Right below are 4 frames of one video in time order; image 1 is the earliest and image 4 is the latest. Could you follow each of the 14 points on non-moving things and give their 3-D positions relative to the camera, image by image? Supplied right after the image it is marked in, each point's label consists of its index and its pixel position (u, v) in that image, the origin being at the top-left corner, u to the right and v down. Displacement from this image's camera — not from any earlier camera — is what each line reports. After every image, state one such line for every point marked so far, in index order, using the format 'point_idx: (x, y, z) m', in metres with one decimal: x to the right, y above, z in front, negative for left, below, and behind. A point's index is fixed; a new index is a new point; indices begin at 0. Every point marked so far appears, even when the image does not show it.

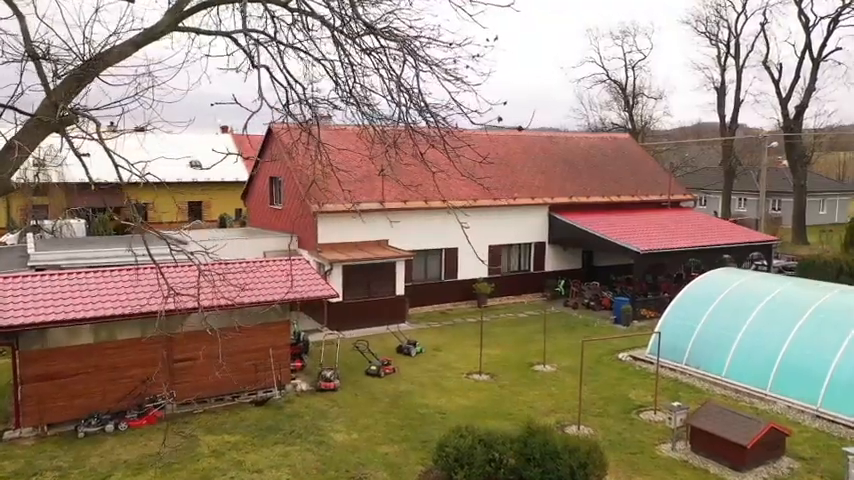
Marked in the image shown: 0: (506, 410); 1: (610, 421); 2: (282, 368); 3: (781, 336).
0: (+1.5, -3.3, +13.7) m
1: (+3.4, -3.4, +13.2) m
2: (-3.0, -2.6, +14.4) m
3: (+7.6, -2.1, +15.2) m
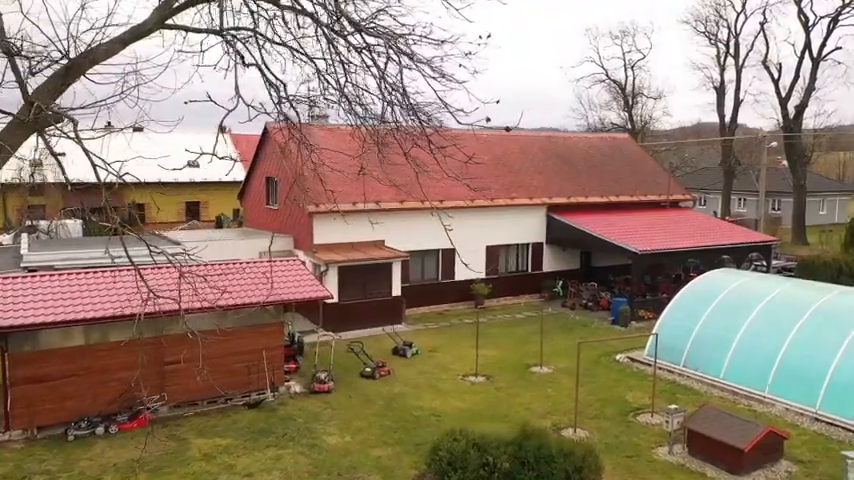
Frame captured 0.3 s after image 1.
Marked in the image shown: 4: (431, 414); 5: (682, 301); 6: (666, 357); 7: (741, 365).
0: (+1.4, -3.3, +13.5) m
1: (+3.3, -3.4, +13.0) m
2: (-3.1, -2.6, +14.2) m
3: (+7.5, -2.1, +15.0) m
4: (+0.1, -3.3, +13.4) m
5: (+6.4, -1.5, +17.6) m
6: (+5.7, -2.8, +16.9) m
7: (+6.8, -2.7, +15.3) m
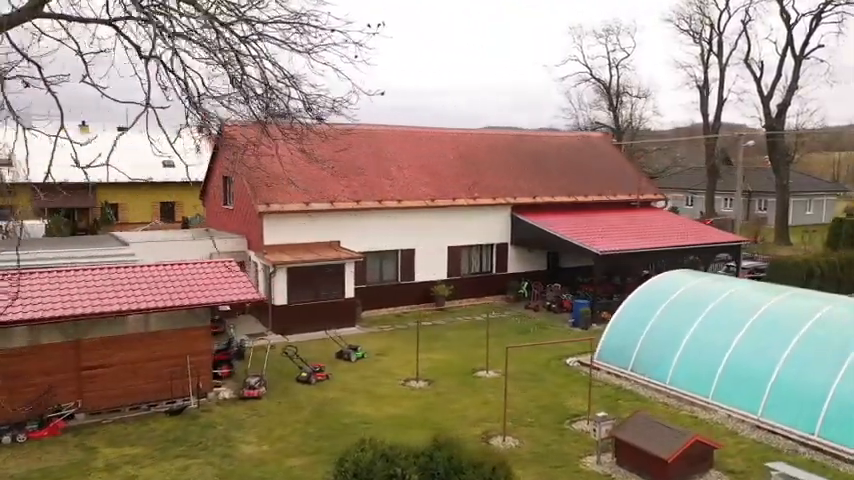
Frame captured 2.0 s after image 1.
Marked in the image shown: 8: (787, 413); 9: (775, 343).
0: (+0.1, -3.3, +13.1) m
1: (+2.0, -3.4, +12.6) m
2: (-4.4, -2.6, +13.8) m
3: (+6.2, -2.1, +14.6) m
4: (-1.2, -3.3, +12.9) m
5: (+5.1, -1.5, +17.1) m
6: (+4.4, -2.8, +16.4) m
7: (+5.5, -2.7, +14.8) m
8: (+6.5, -3.1, +12.7) m
9: (+6.9, -2.0, +13.8) m
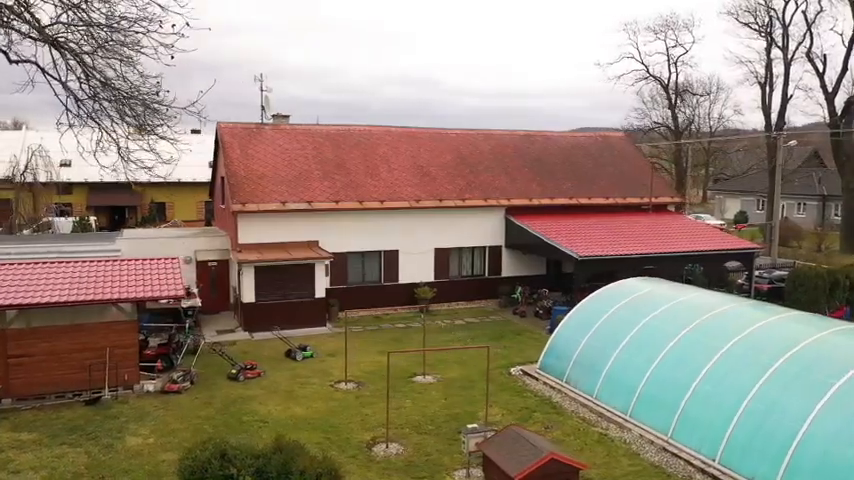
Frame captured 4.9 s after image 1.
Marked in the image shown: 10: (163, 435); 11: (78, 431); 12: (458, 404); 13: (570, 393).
0: (-1.7, -3.4, +13.0) m
1: (+0.1, -3.5, +12.2) m
2: (-6.1, -2.6, +14.3) m
3: (+4.5, -2.2, +13.6) m
4: (-3.1, -3.3, +13.0) m
5: (+3.7, -1.7, +16.3) m
6: (+3.0, -2.9, +15.7) m
7: (+3.9, -2.9, +14.0) m
8: (+4.6, -3.3, +11.8) m
9: (+5.1, -2.2, +12.8) m
10: (-4.6, -3.4, +12.3) m
11: (-6.1, -3.3, +12.3) m
12: (+0.7, -3.3, +14.0) m
13: (+3.2, -3.3, +14.8) m
